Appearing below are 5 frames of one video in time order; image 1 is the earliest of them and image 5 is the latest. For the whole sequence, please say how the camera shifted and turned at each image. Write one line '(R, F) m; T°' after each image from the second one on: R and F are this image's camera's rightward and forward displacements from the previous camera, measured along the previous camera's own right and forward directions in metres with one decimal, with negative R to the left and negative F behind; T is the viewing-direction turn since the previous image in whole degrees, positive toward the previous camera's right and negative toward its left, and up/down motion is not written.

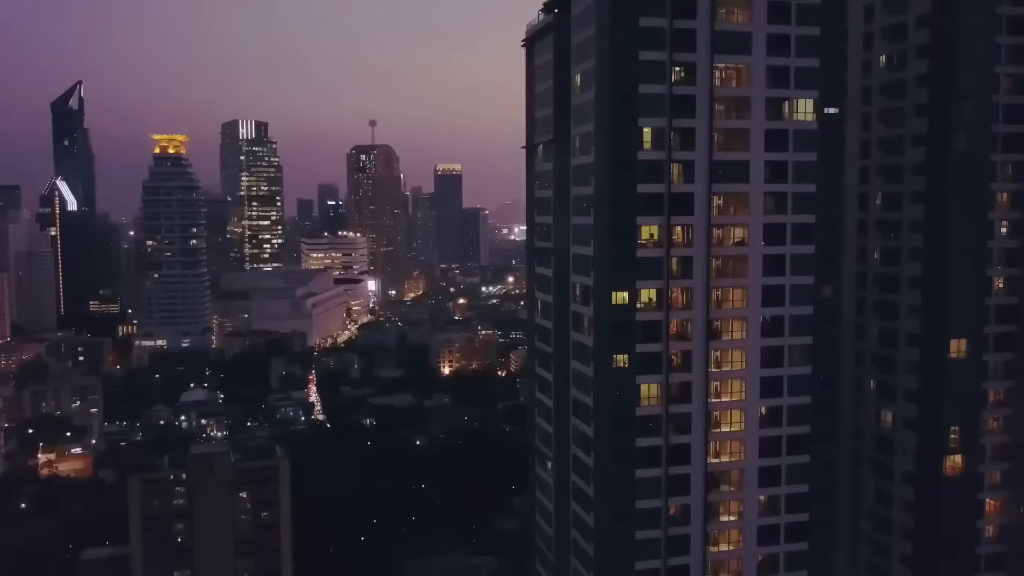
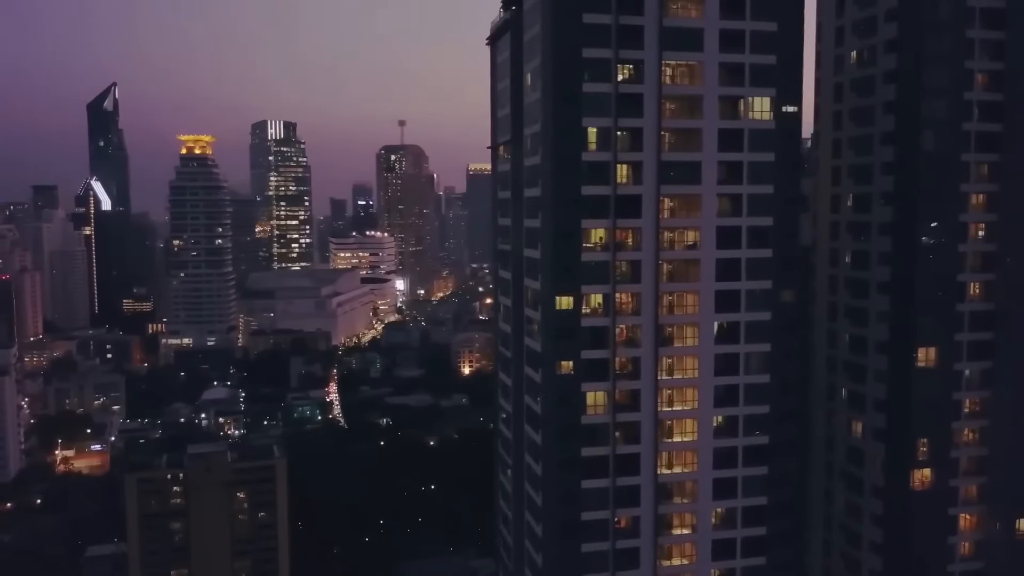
(+2.4, +0.6) m; -2°
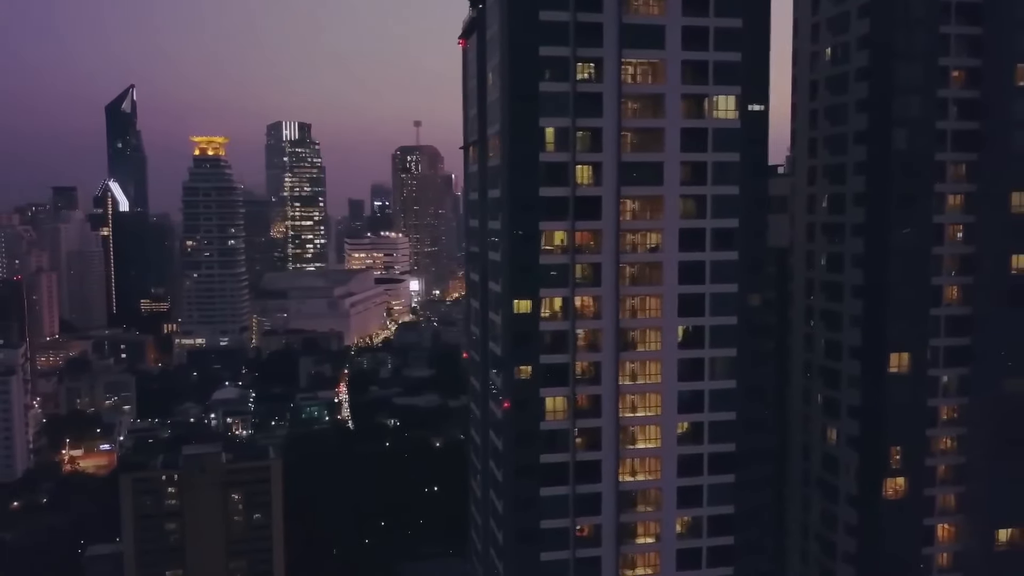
(+1.6, +0.4) m; -1°
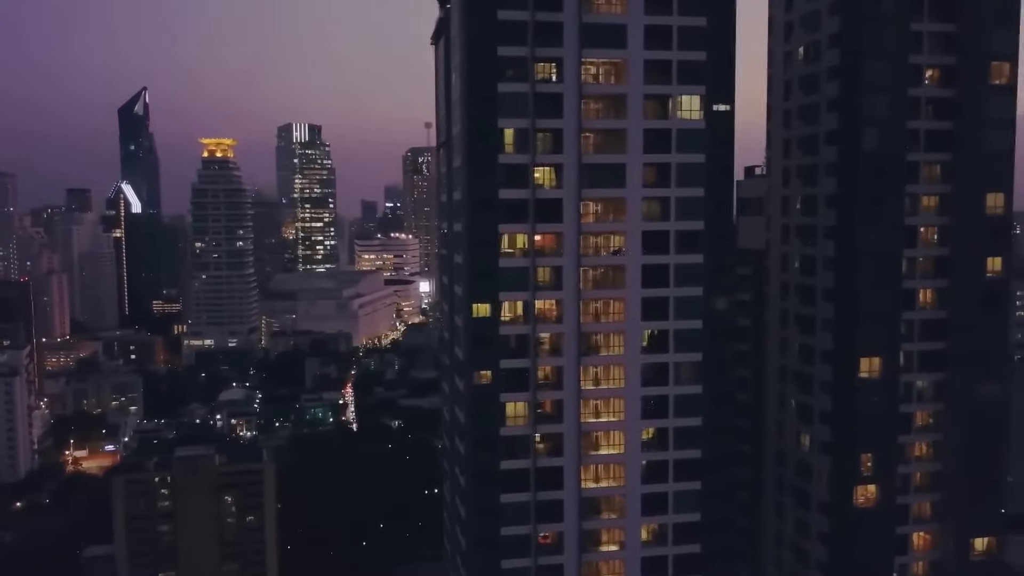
(+1.4, +0.3) m; -1°
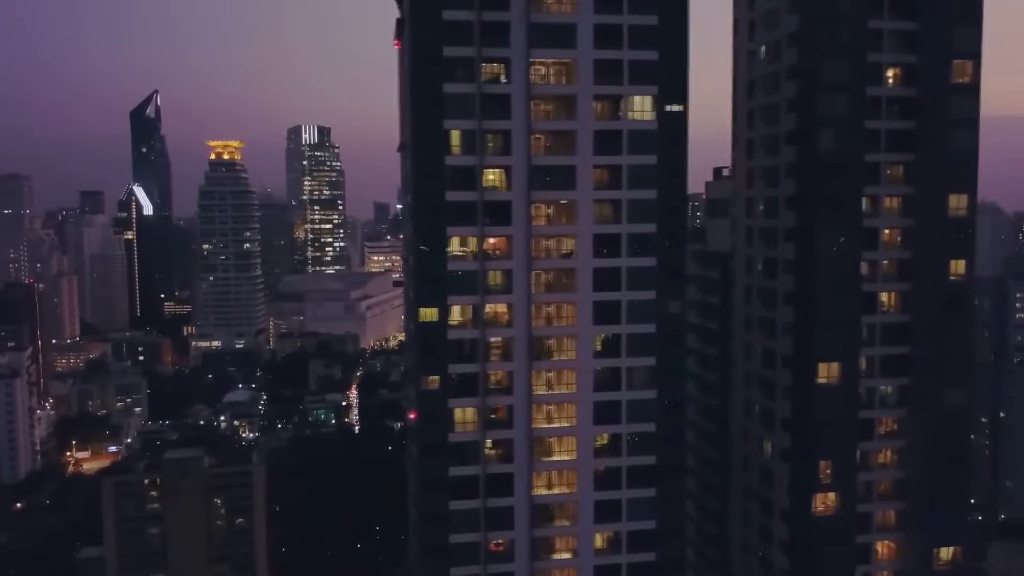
(+1.6, +0.3) m; -1°
